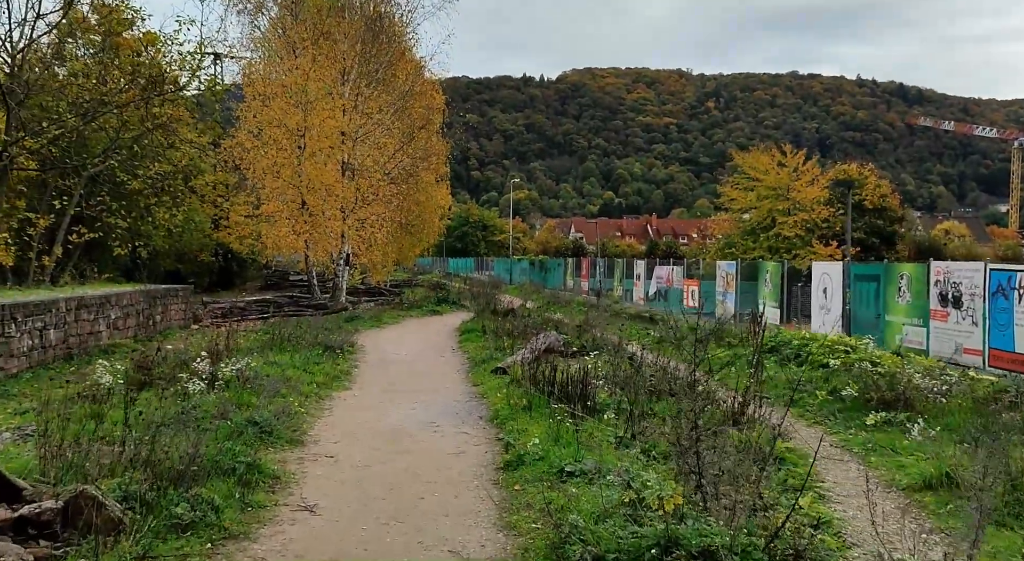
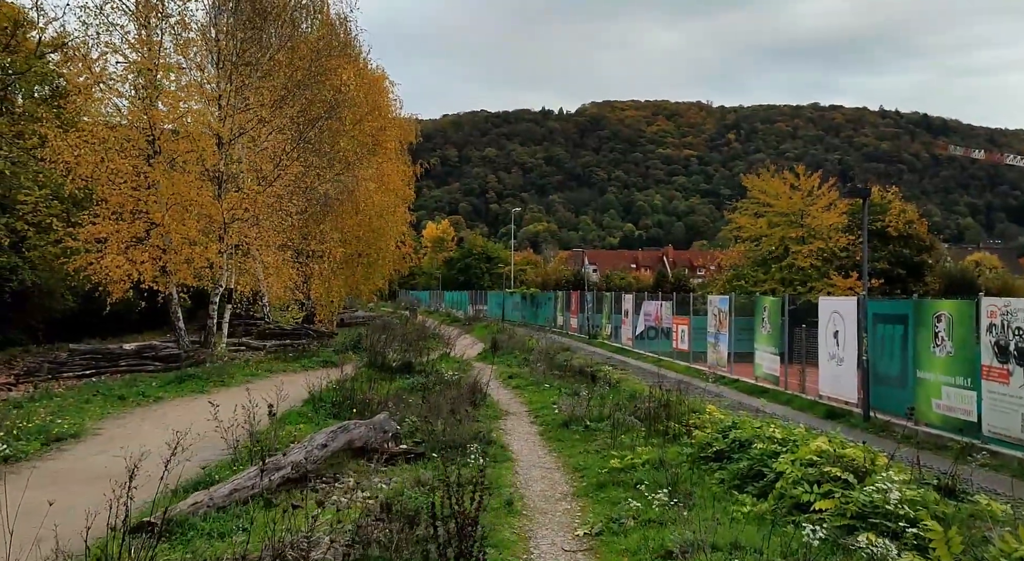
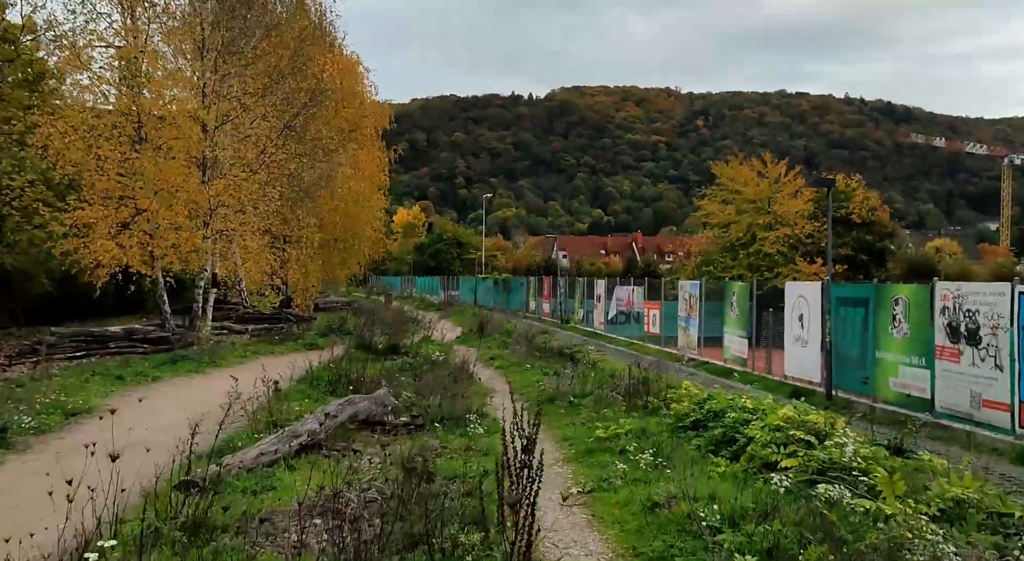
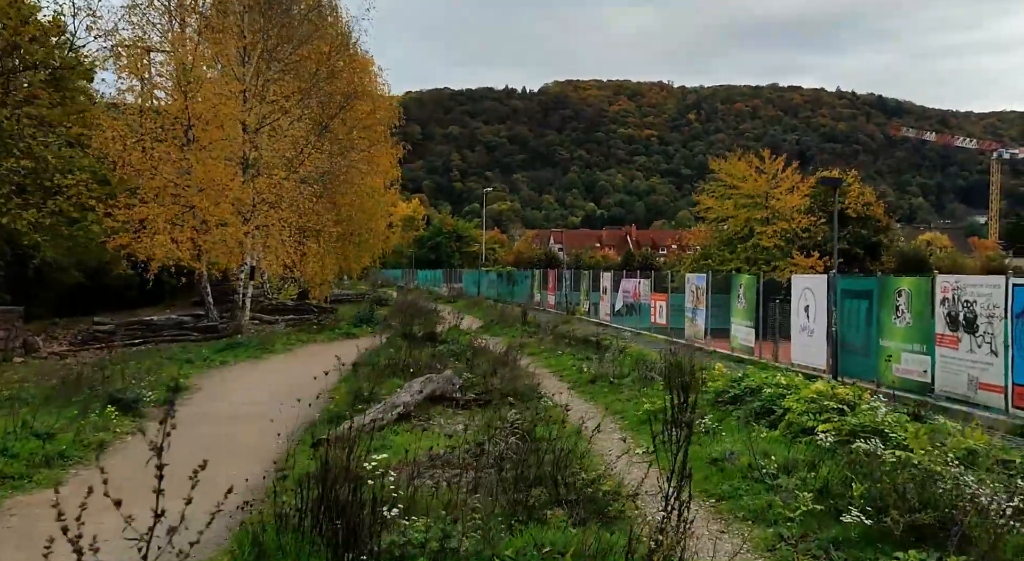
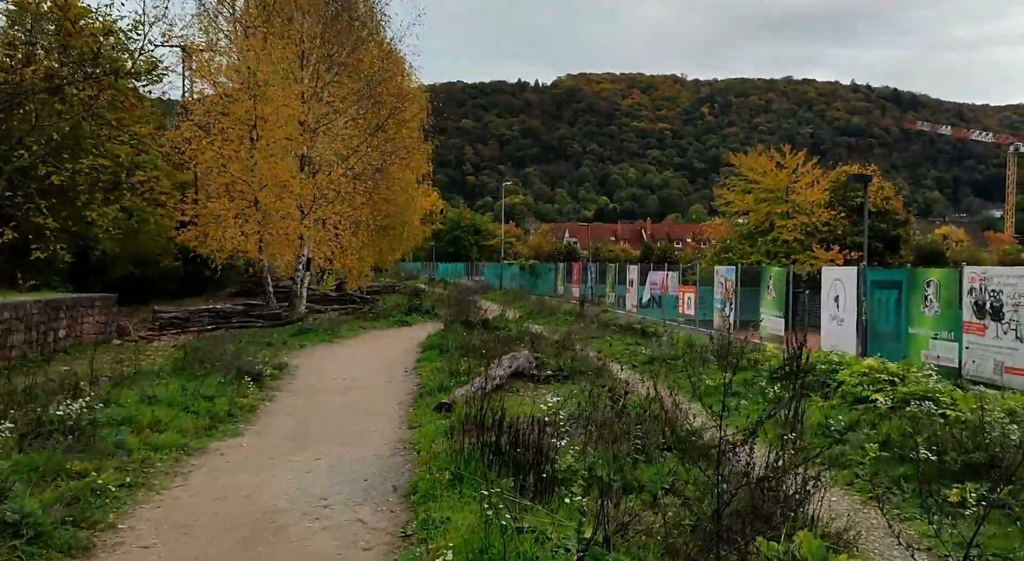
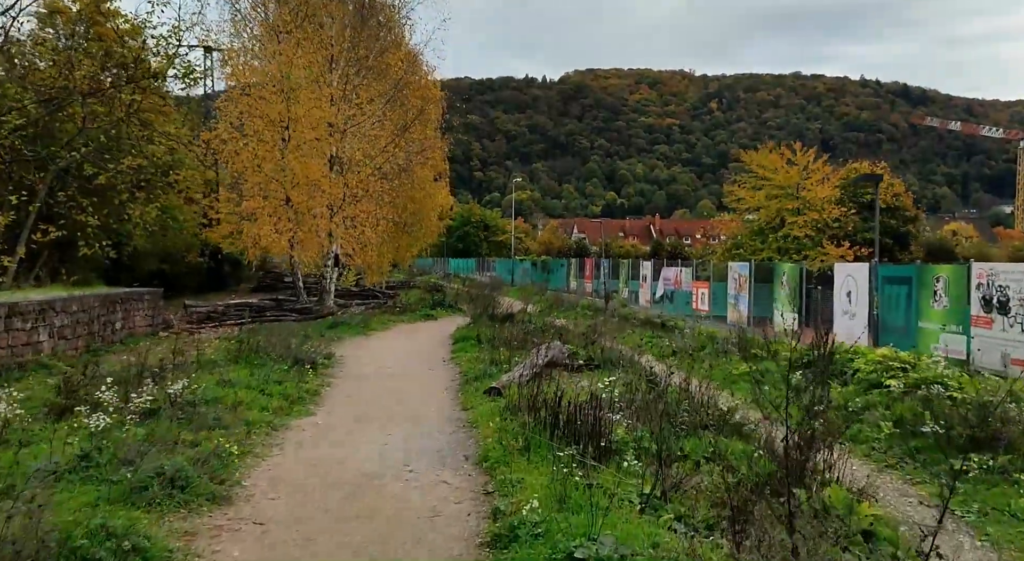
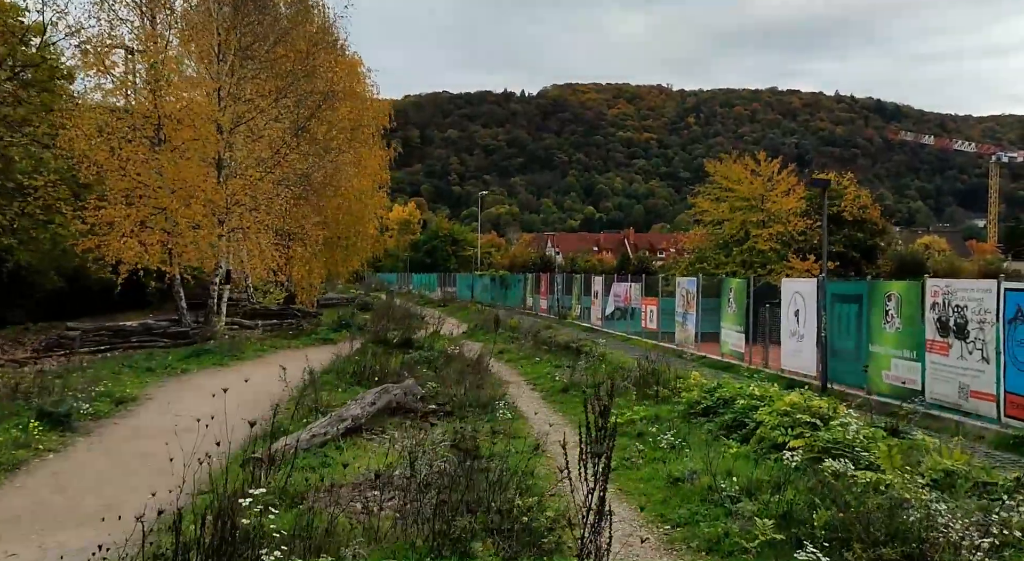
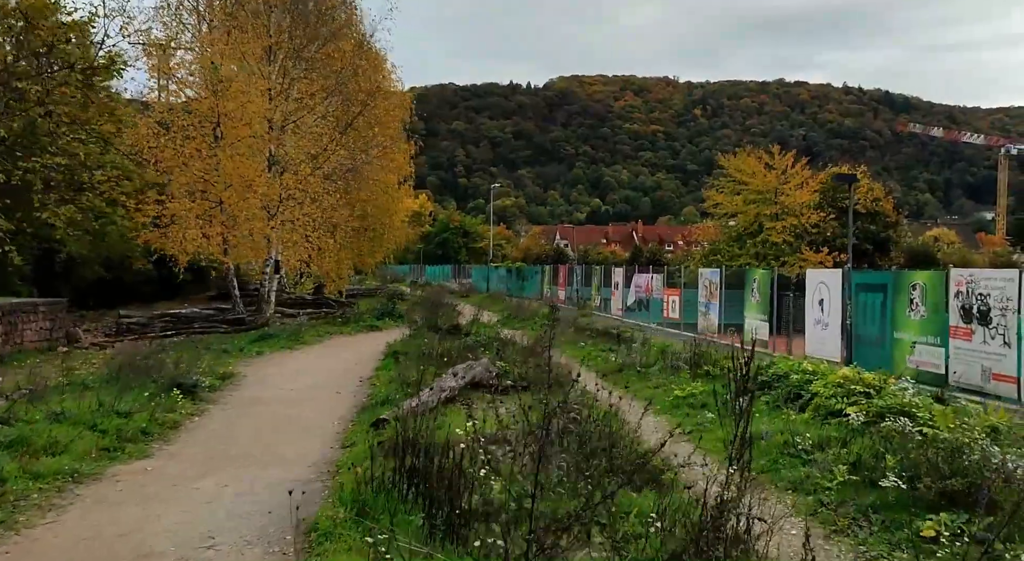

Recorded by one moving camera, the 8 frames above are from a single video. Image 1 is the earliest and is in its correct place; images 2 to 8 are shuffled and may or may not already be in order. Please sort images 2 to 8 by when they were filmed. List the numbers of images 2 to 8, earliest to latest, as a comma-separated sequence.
6, 5, 8, 4, 7, 3, 2
